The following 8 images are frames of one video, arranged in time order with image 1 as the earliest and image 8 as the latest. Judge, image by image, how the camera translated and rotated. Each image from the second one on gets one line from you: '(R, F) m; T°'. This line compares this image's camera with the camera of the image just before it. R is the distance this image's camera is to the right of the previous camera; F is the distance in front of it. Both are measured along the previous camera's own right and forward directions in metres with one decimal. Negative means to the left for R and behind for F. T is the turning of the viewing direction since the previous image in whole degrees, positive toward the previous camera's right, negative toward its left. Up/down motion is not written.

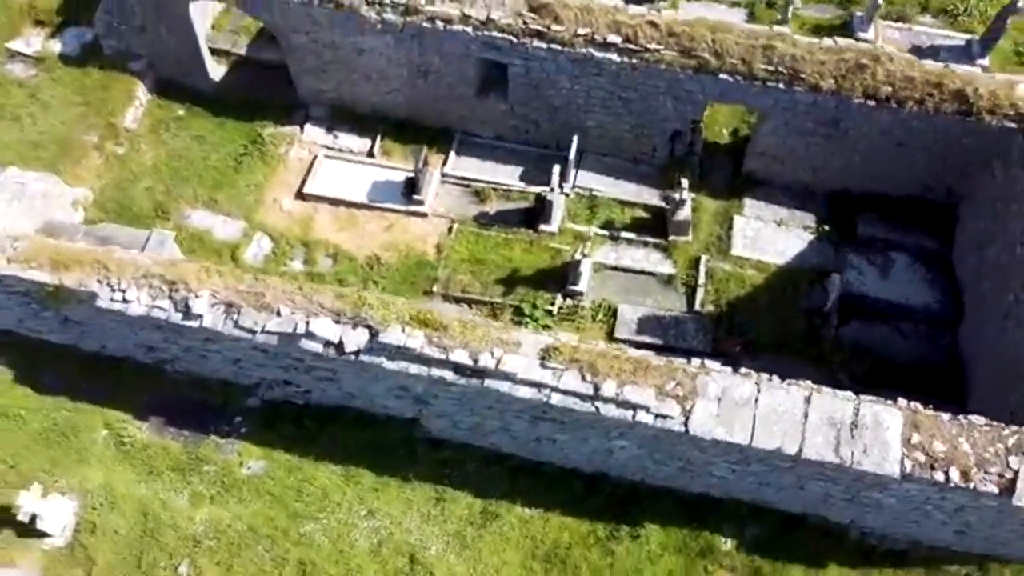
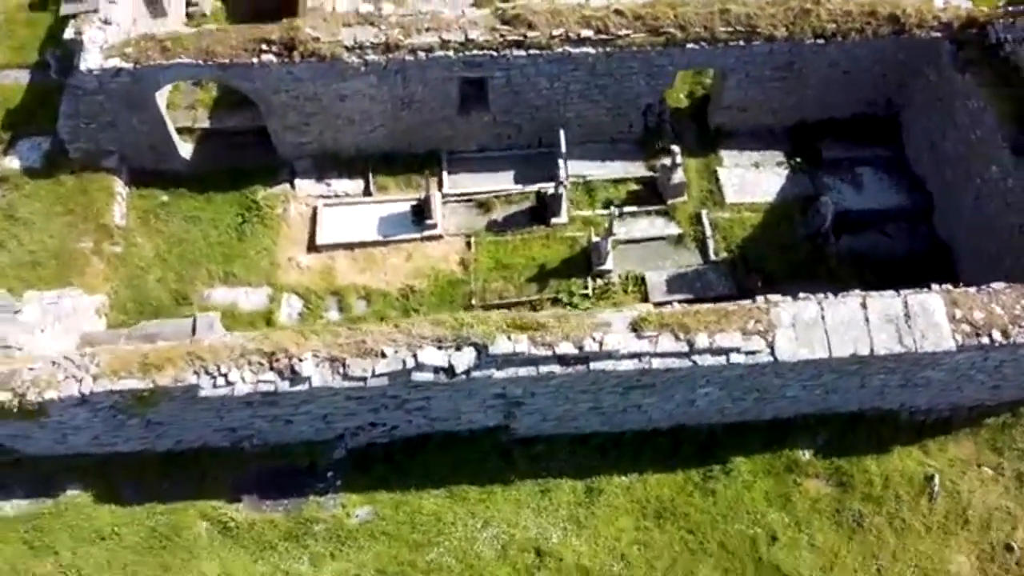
(-1.8, -0.4) m; +8°
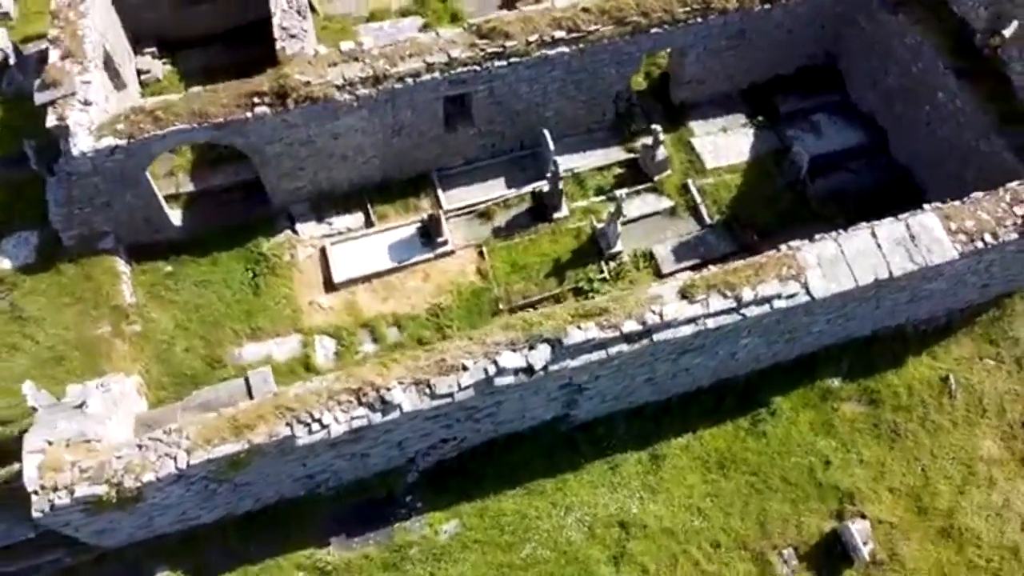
(-1.5, -0.3) m; +6°
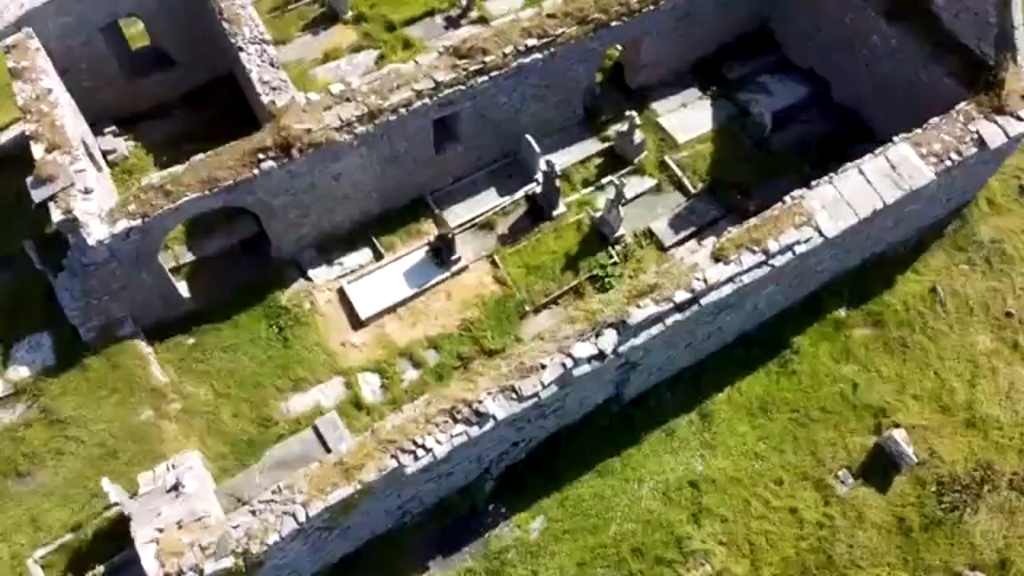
(-1.6, -0.3) m; +7°
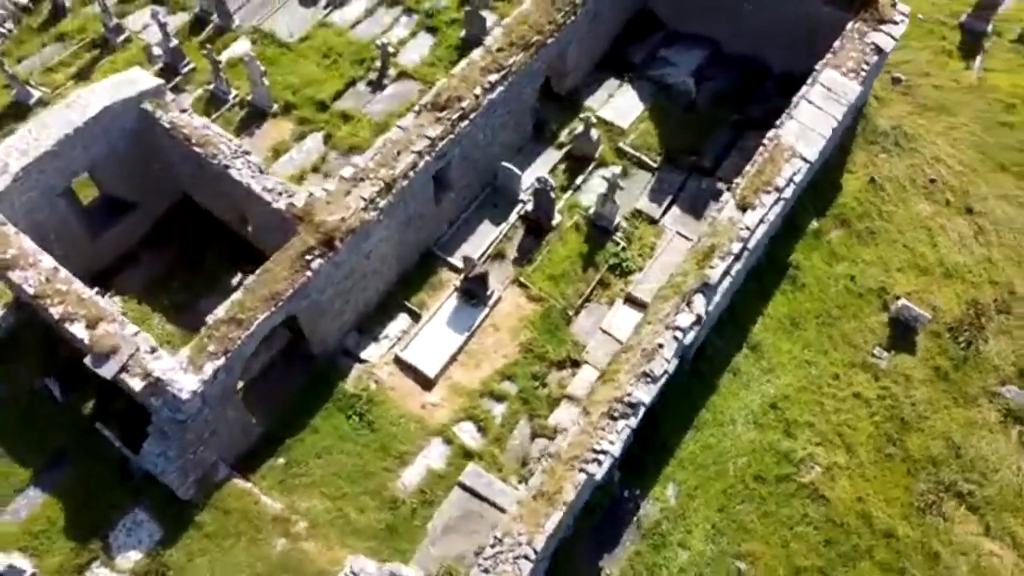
(-2.9, -0.4) m; +12°
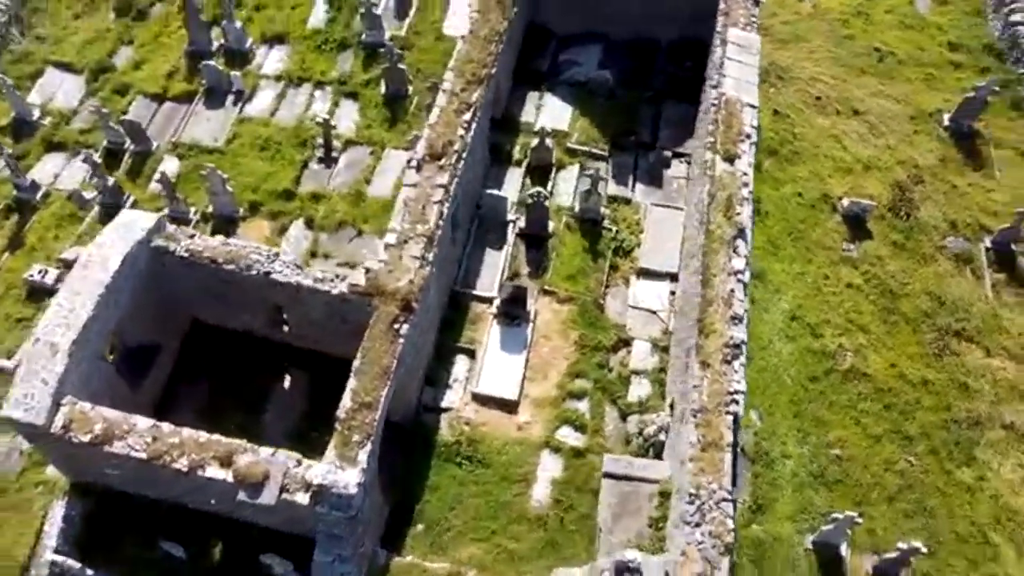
(-3.2, -0.4) m; +13°
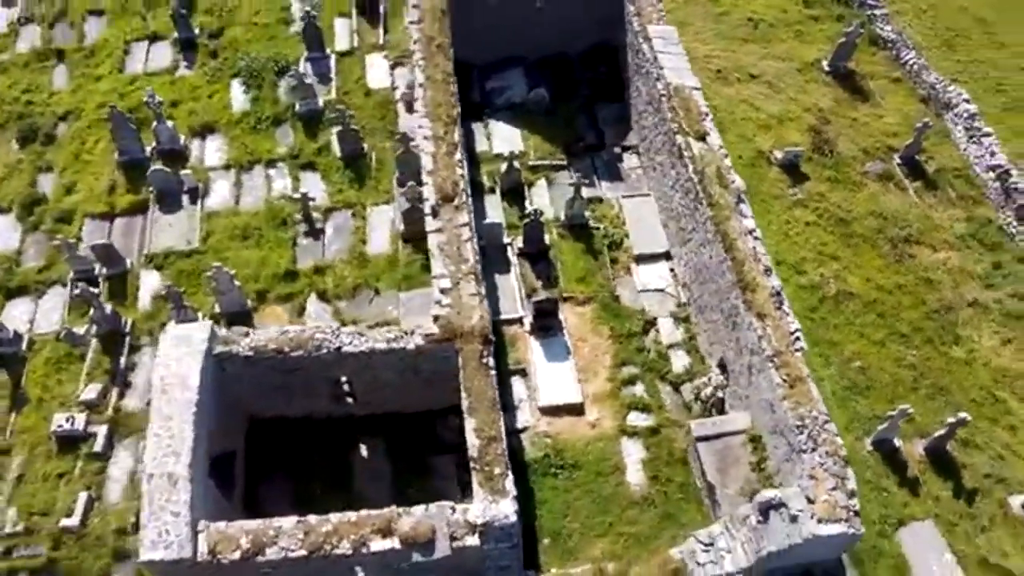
(-2.9, -0.4) m; +11°
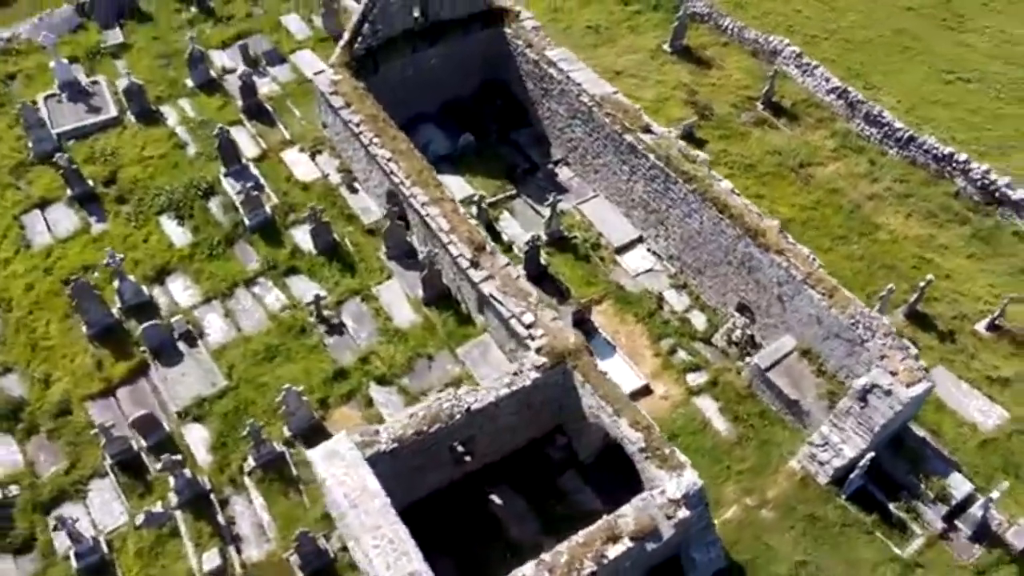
(-4.2, -0.4) m; +16°
